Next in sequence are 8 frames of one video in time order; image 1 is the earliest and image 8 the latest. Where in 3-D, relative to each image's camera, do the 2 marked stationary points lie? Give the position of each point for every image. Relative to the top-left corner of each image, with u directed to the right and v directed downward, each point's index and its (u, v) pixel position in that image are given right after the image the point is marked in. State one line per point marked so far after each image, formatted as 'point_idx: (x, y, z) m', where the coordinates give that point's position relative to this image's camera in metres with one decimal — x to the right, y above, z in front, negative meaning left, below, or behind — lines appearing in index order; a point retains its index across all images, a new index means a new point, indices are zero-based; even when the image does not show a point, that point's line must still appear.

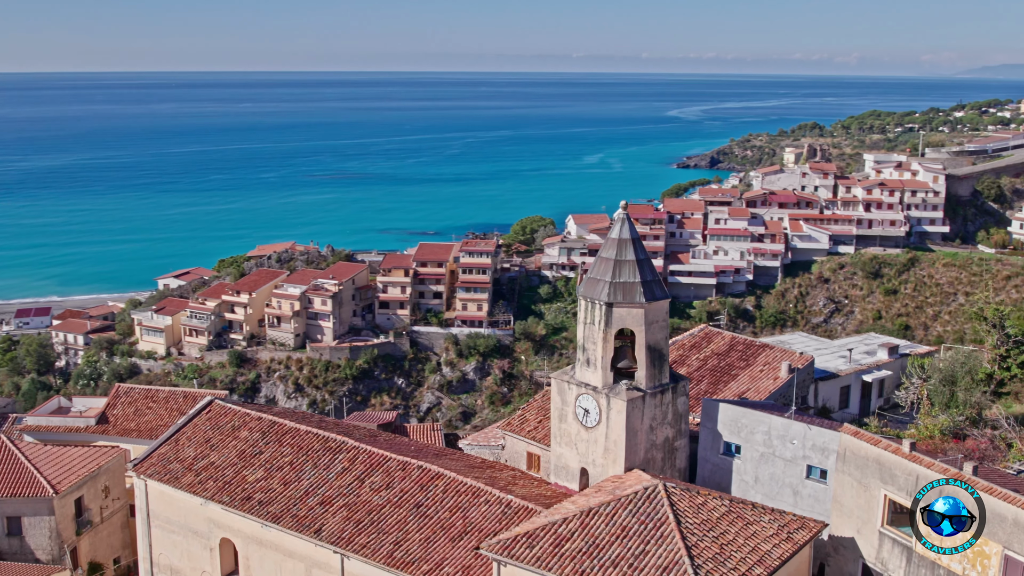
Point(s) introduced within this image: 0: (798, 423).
0: (+2.6, -1.2, +10.5) m
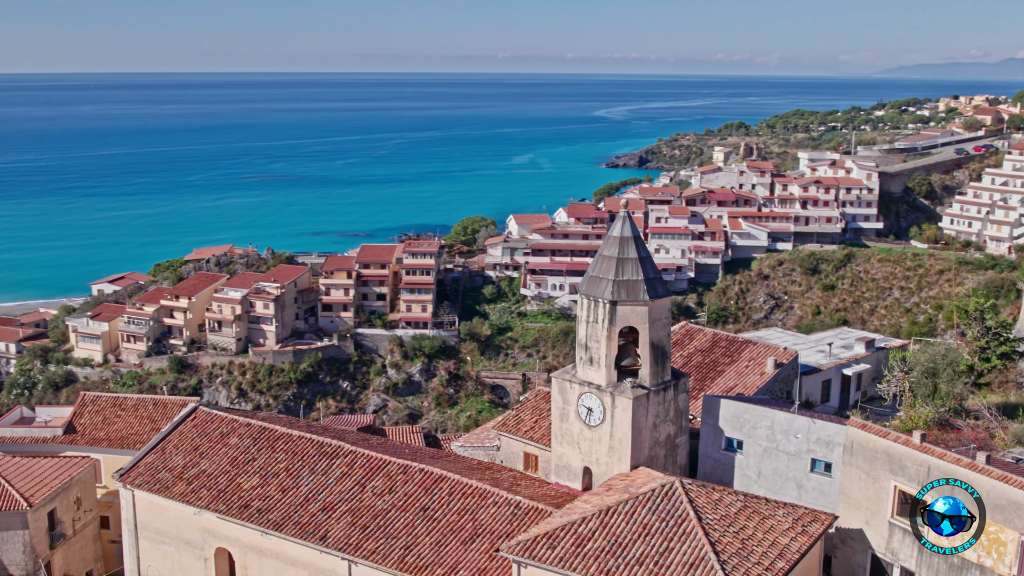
0: (+2.7, -1.2, +10.6) m
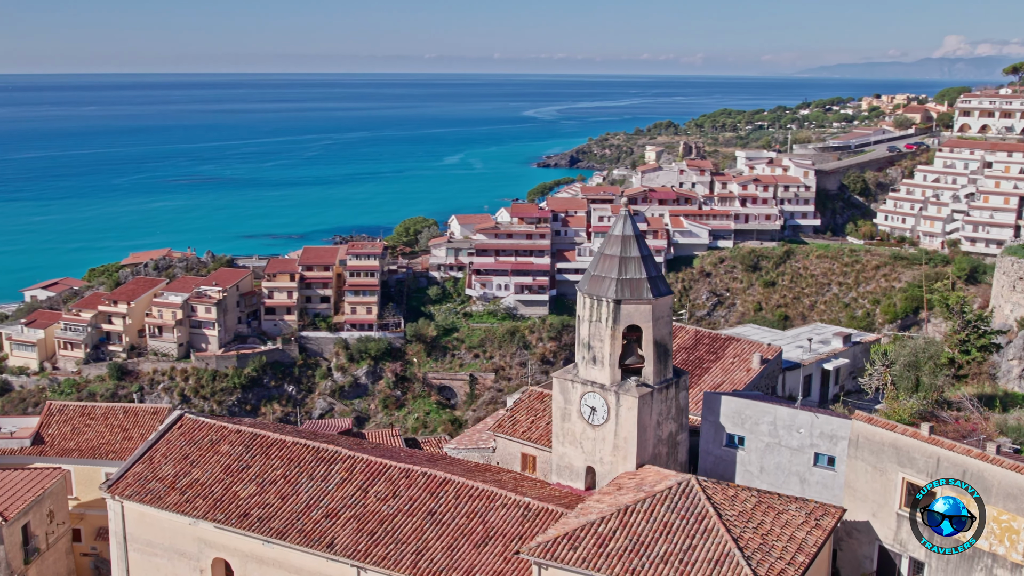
0: (+2.7, -1.2, +10.7) m
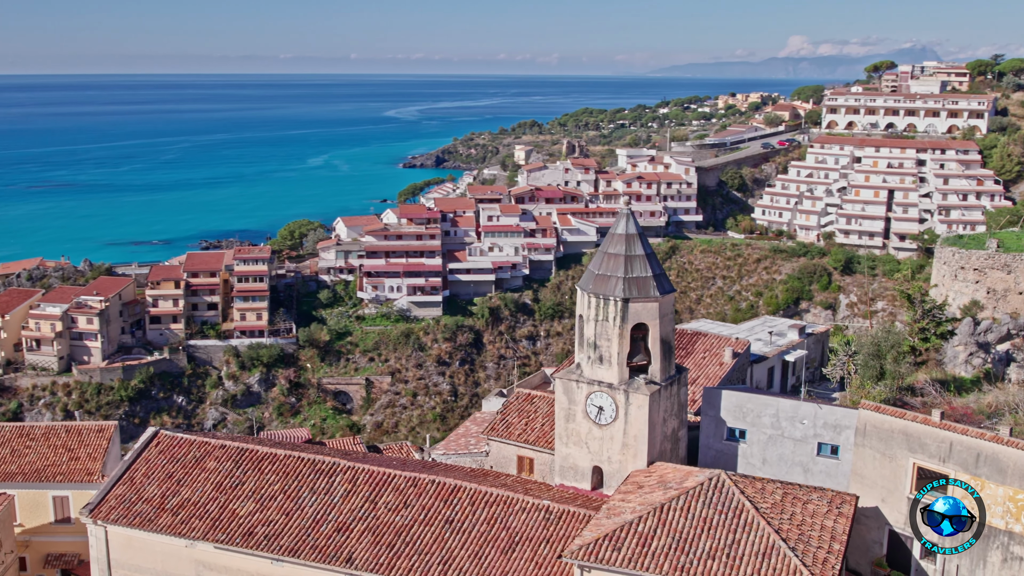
0: (+2.8, -1.1, +10.9) m
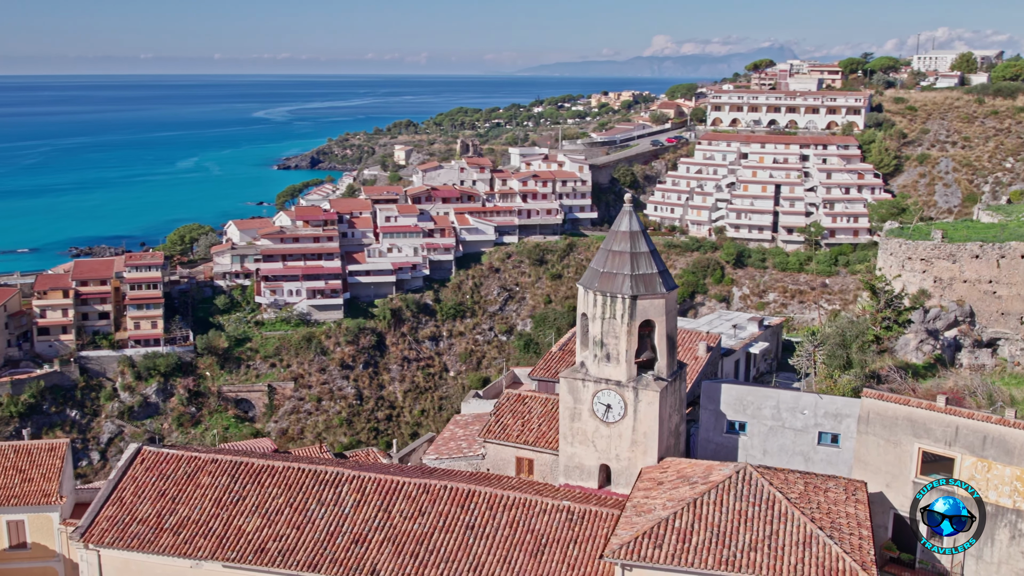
0: (+2.8, -1.0, +11.2) m
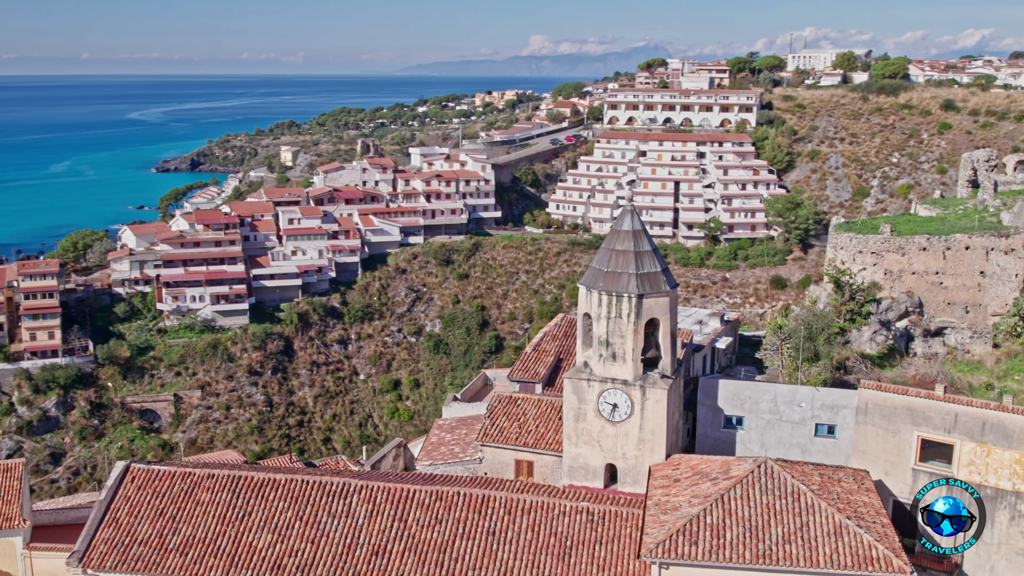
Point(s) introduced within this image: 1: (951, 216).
0: (+2.9, -1.0, +11.4) m
1: (+7.4, +1.2, +19.2) m
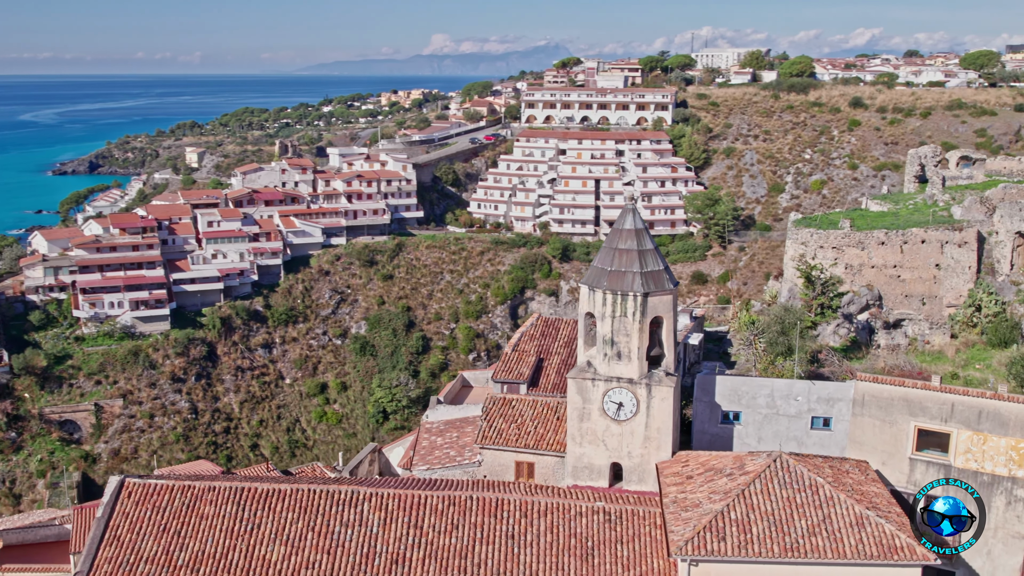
0: (+2.9, -0.9, +11.5) m
1: (+6.7, +1.3, +19.7) m
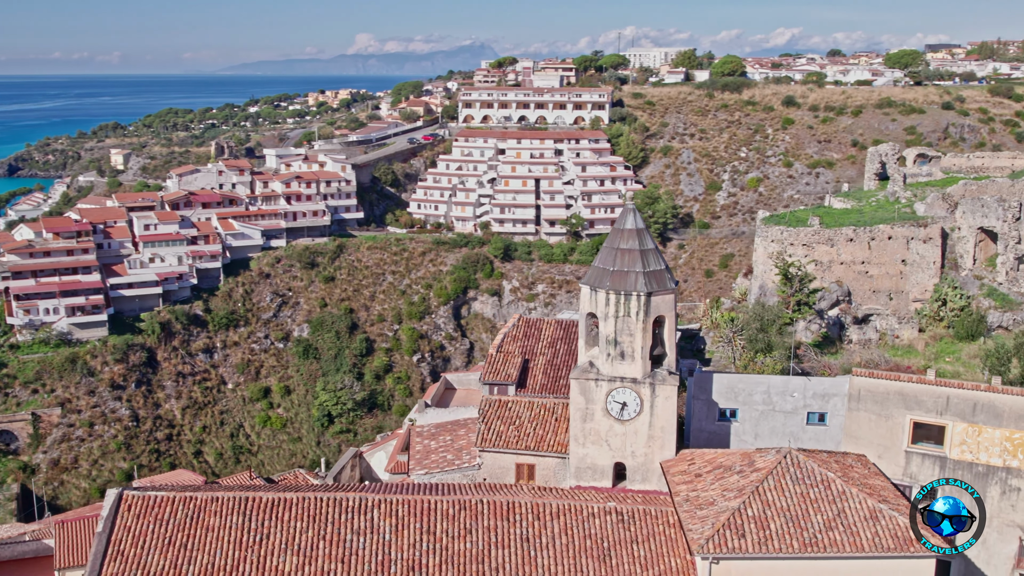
0: (+2.8, -0.9, +11.7) m
1: (+6.1, +1.4, +20.1) m
